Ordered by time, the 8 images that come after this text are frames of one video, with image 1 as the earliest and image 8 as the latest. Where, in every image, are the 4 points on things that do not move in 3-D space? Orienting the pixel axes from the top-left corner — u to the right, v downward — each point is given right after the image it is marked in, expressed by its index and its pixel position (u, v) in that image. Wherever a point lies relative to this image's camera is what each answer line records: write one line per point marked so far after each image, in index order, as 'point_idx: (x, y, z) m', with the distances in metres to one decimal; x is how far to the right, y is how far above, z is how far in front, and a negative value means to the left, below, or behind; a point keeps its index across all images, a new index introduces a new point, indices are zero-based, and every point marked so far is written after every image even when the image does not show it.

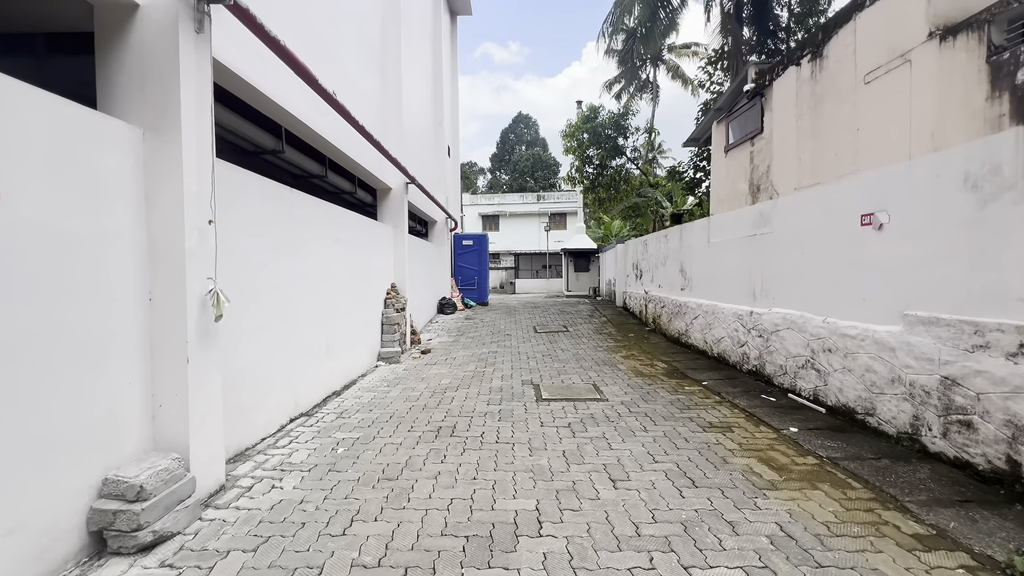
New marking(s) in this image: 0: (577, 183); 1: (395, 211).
0: (+2.2, +3.6, +15.3) m
1: (-1.9, +1.2, +7.3) m
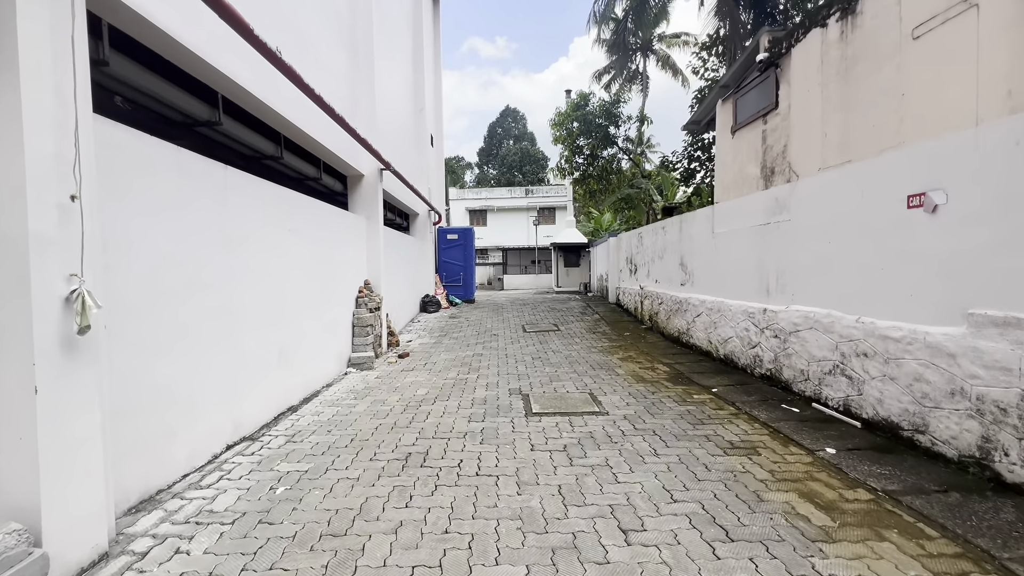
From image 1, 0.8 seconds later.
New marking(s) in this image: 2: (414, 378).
0: (+1.8, +3.7, +14.7) m
1: (-2.1, +1.3, +6.6) m
2: (-1.1, -1.1, +5.3) m
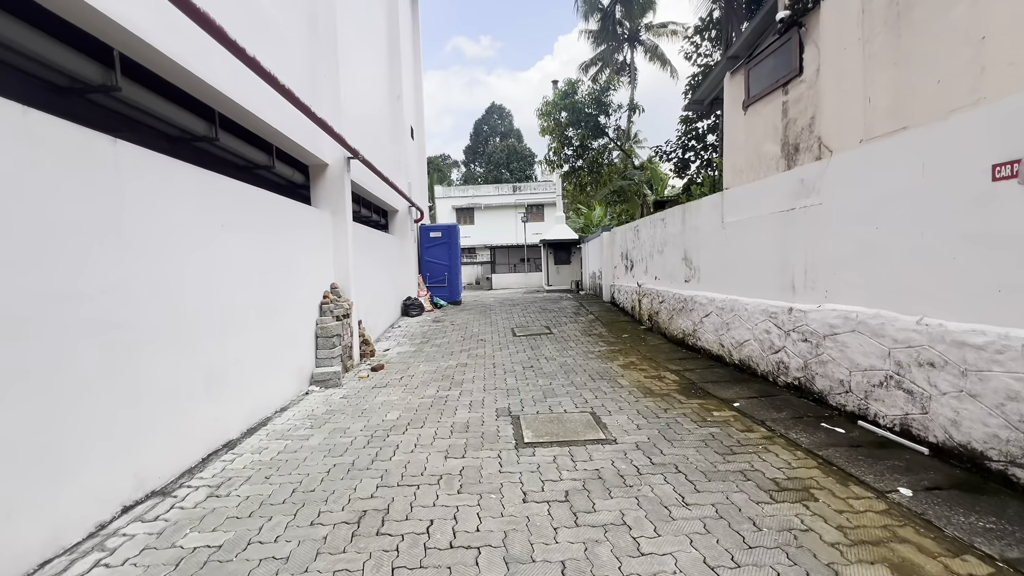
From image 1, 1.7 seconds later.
0: (+1.4, +3.7, +14.0) m
1: (-2.3, +1.2, +5.9) m
2: (-1.3, -1.1, +4.6) m
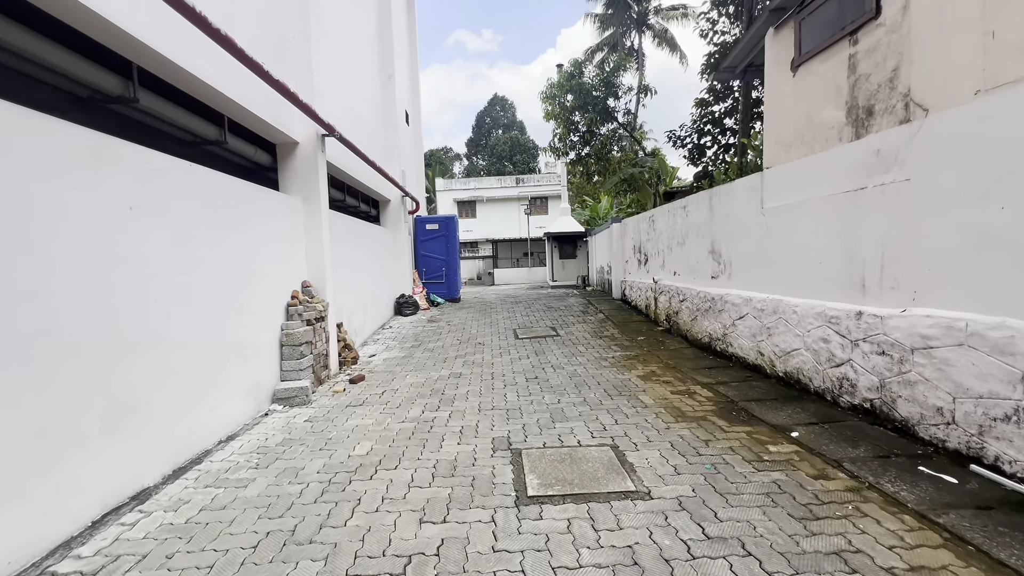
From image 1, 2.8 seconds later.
0: (+1.4, +3.9, +13.1) m
1: (-2.3, +1.2, +5.0) m
2: (-1.3, -1.1, +3.8) m
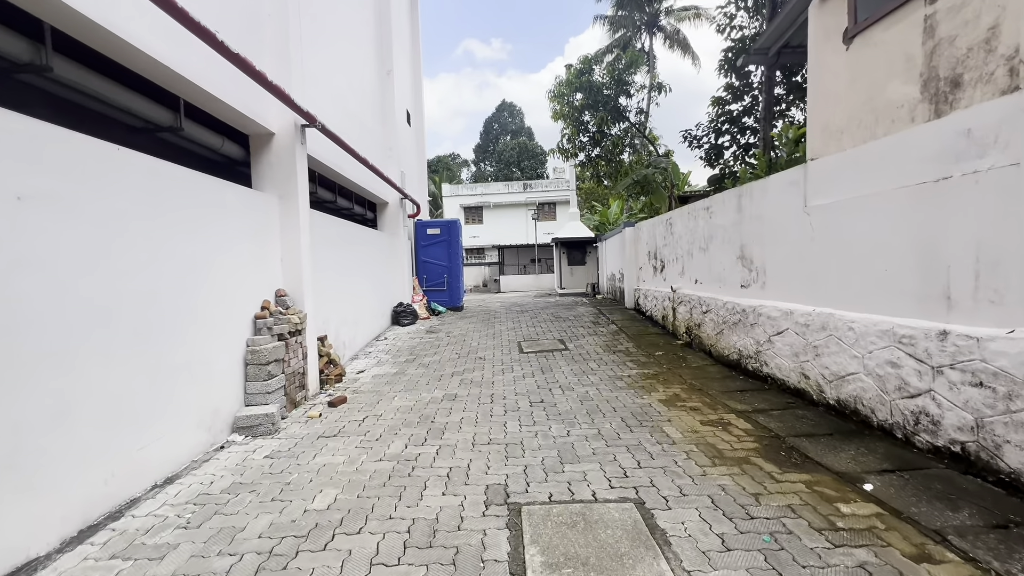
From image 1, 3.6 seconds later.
0: (+1.6, +3.6, +12.5) m
1: (-2.3, +1.2, +4.5) m
2: (-1.3, -1.2, +3.1) m
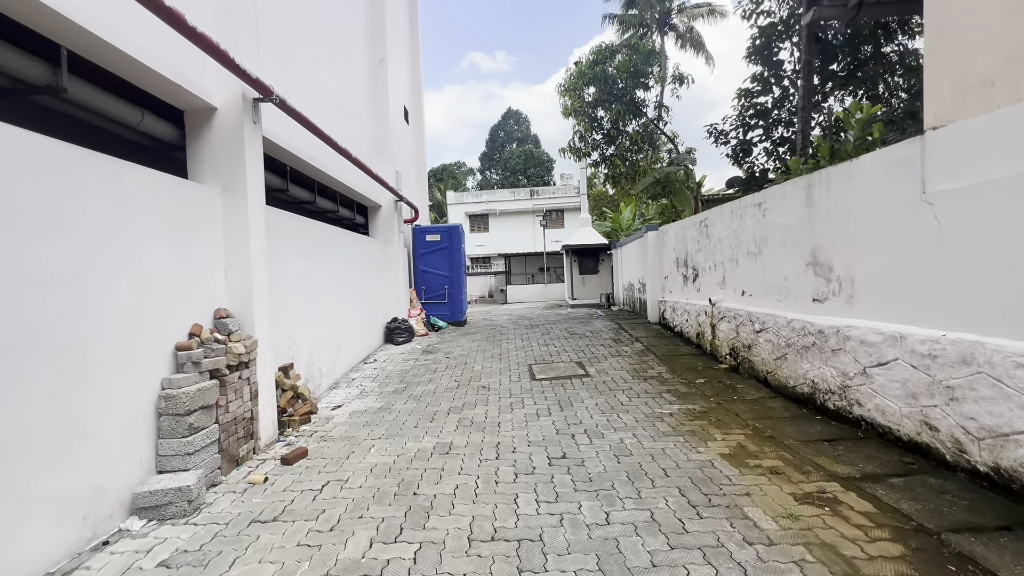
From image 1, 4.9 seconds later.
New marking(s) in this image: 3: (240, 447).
0: (+1.8, +3.4, +11.5) m
1: (-2.2, +1.0, +3.5) m
2: (-1.2, -1.3, +2.1) m
3: (-1.9, -1.1, +3.2) m
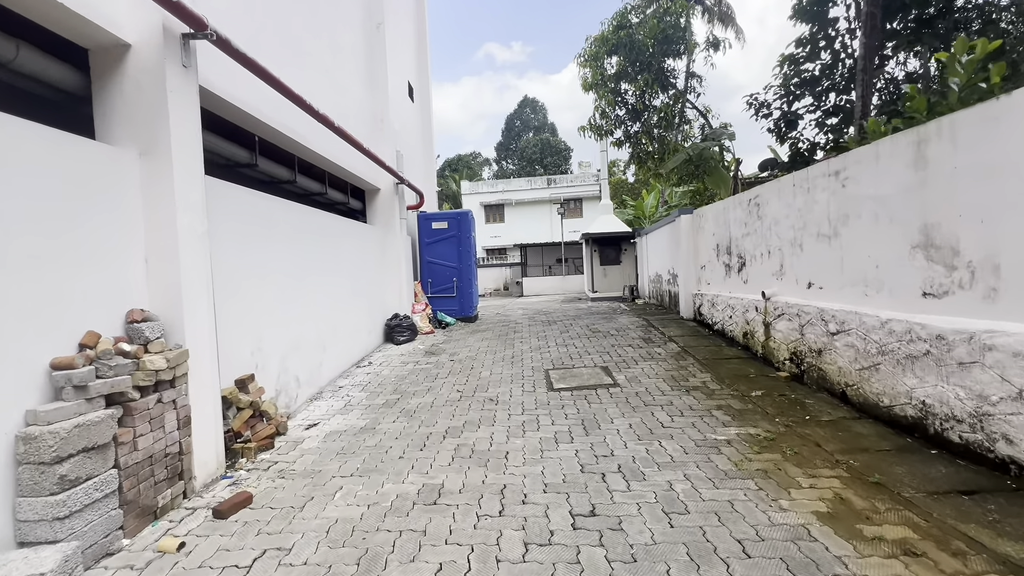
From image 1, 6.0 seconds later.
0: (+2.1, +3.6, +10.5) m
1: (-2.1, +1.0, +2.7) m
2: (-1.2, -1.3, +1.3) m
3: (-1.9, -1.1, +2.4) m
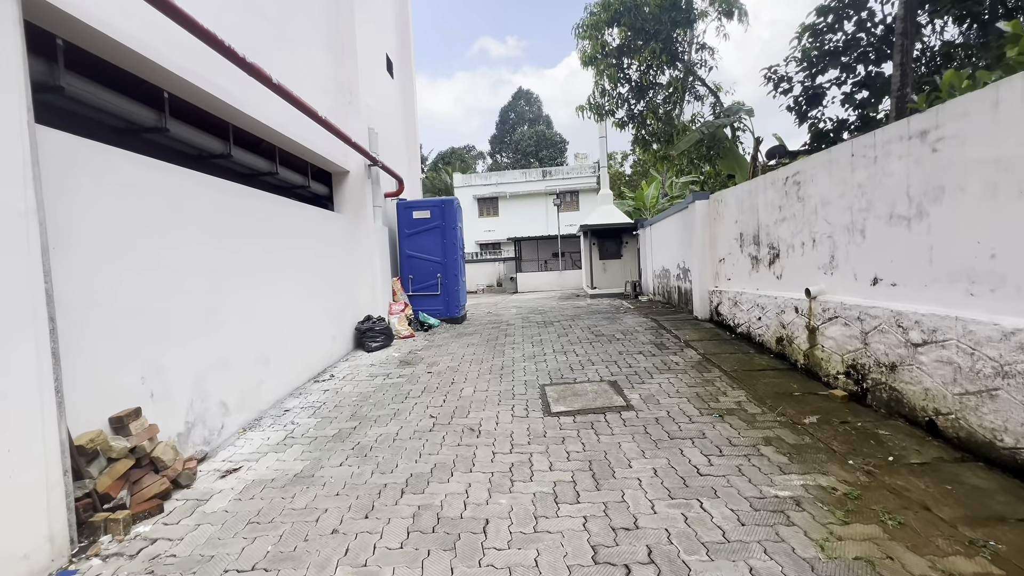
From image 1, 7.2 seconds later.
0: (+1.9, +3.6, +9.5) m
1: (-2.2, +1.0, +1.7) m
2: (-1.3, -1.3, +0.3) m
3: (-2.0, -1.1, +1.5) m
